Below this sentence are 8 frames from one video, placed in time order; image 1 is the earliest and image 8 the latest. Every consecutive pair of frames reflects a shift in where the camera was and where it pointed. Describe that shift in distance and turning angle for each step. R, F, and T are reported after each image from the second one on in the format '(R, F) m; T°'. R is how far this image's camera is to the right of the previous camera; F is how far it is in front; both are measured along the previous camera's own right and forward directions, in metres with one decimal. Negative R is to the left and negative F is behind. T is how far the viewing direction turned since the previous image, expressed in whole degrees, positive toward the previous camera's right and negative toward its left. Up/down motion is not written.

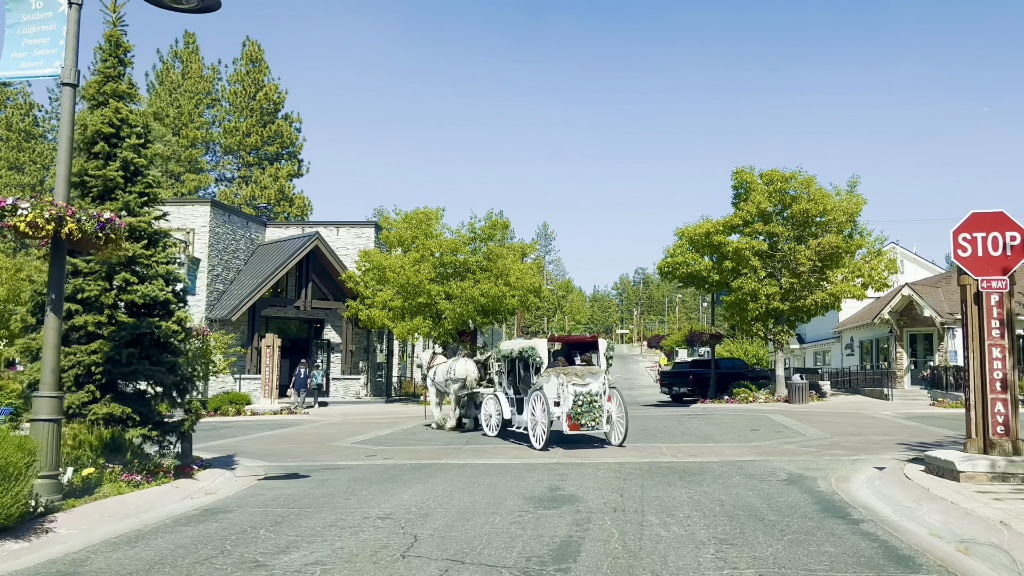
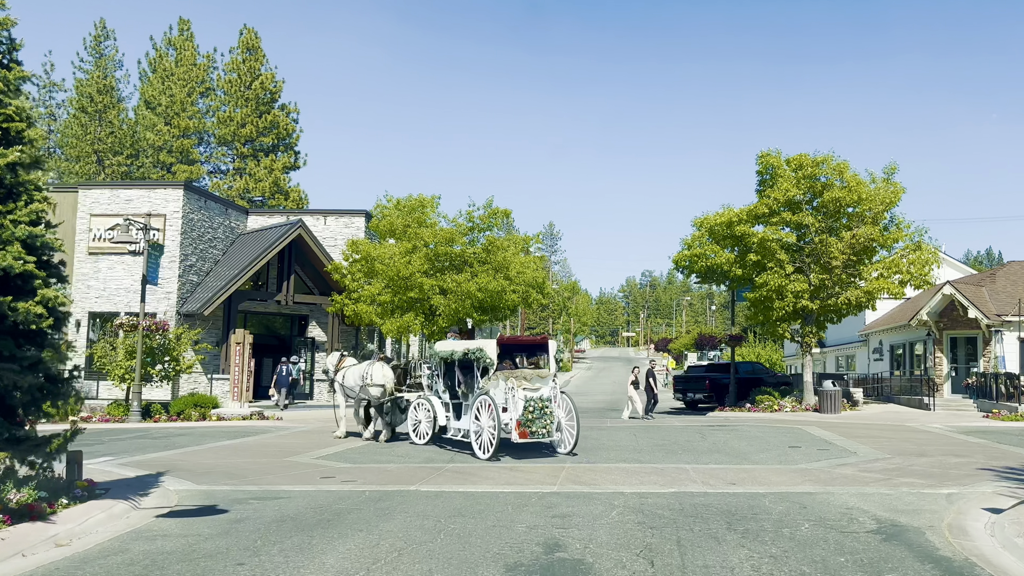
(+0.2, +3.0) m; 0°
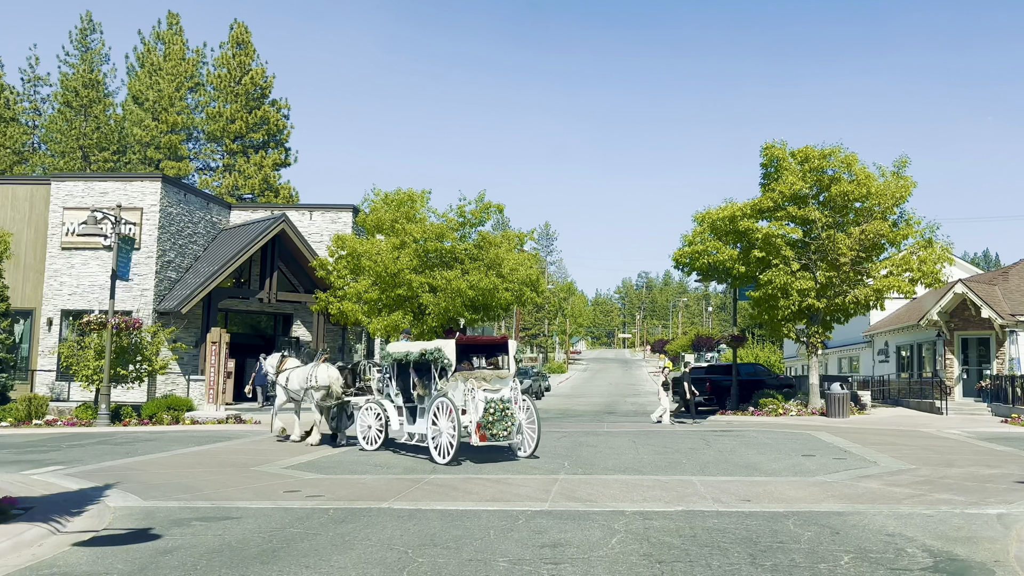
(+0.1, +1.3) m; 0°
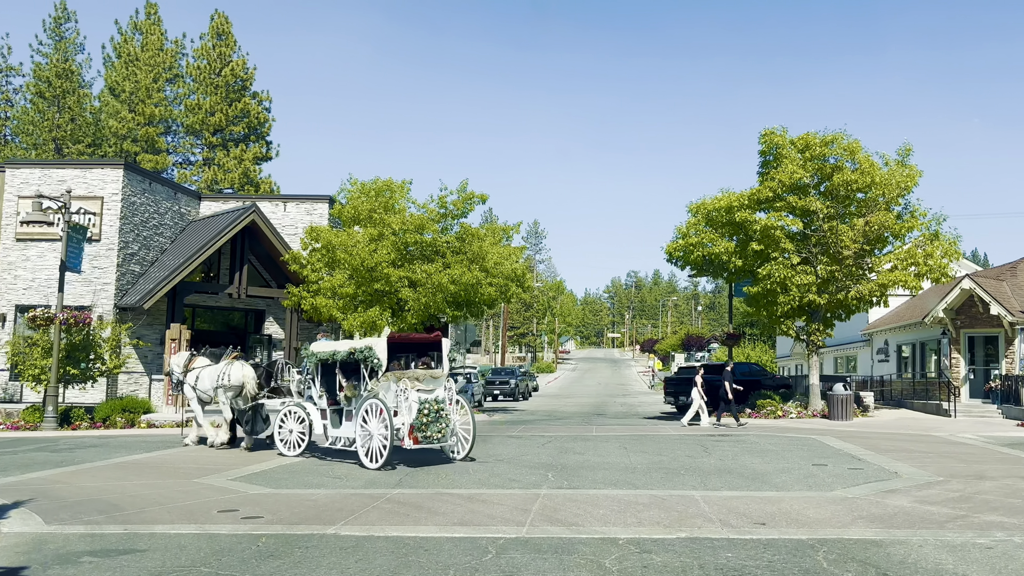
(+0.2, +1.6) m; +1°
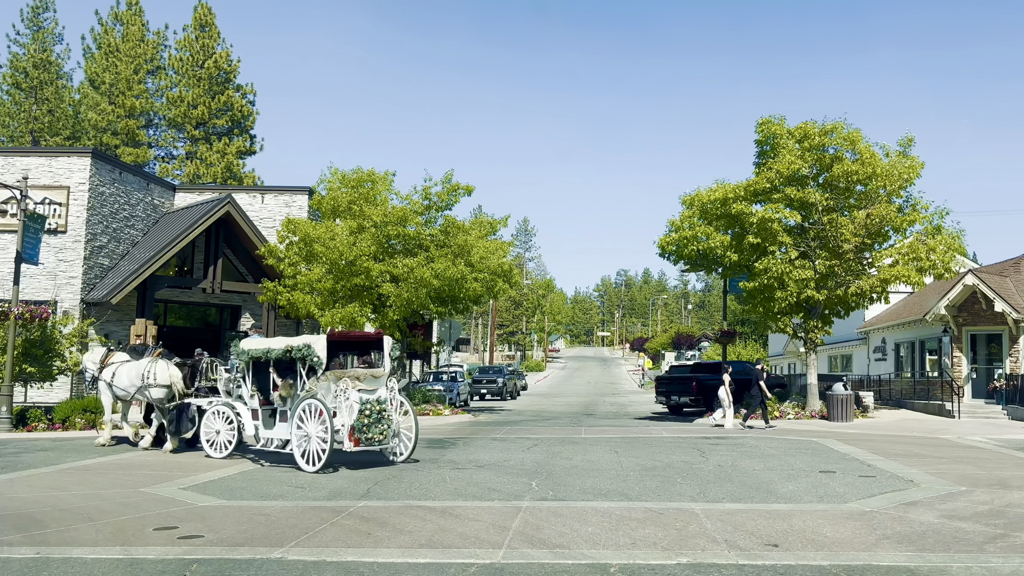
(+0.1, +1.2) m; +1°
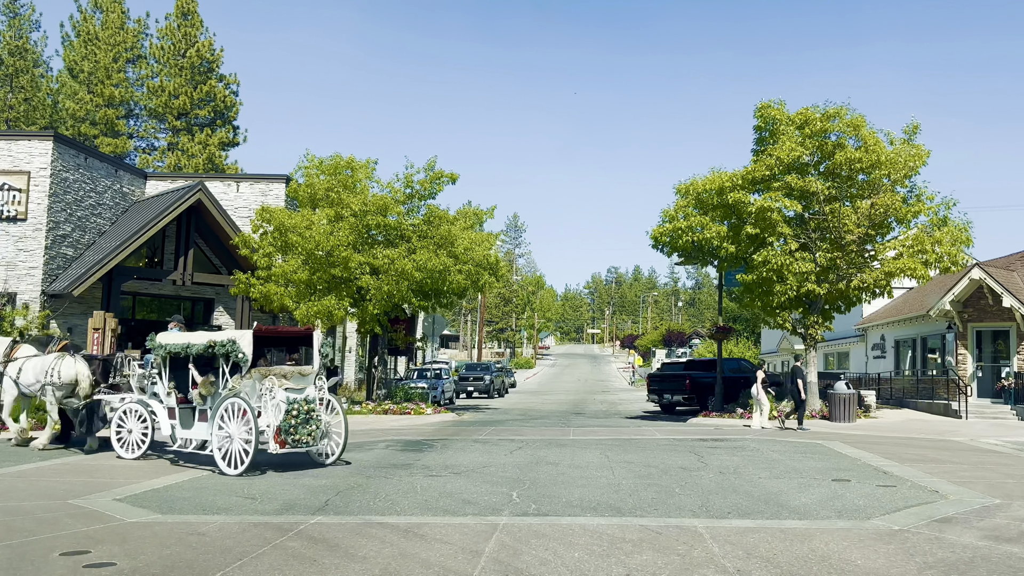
(+0.1, +1.3) m; +1°
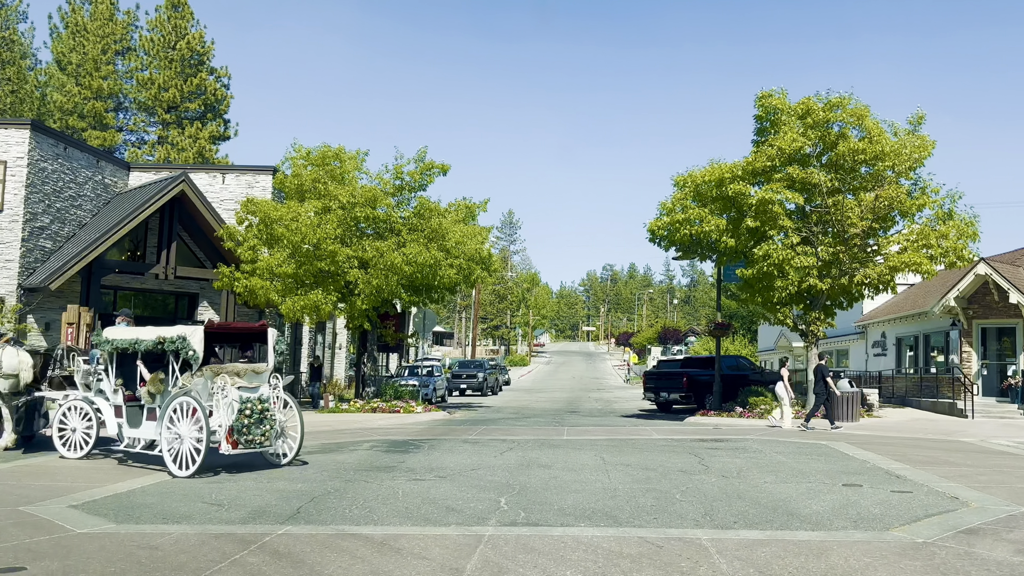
(+0.1, +0.8) m; 0°
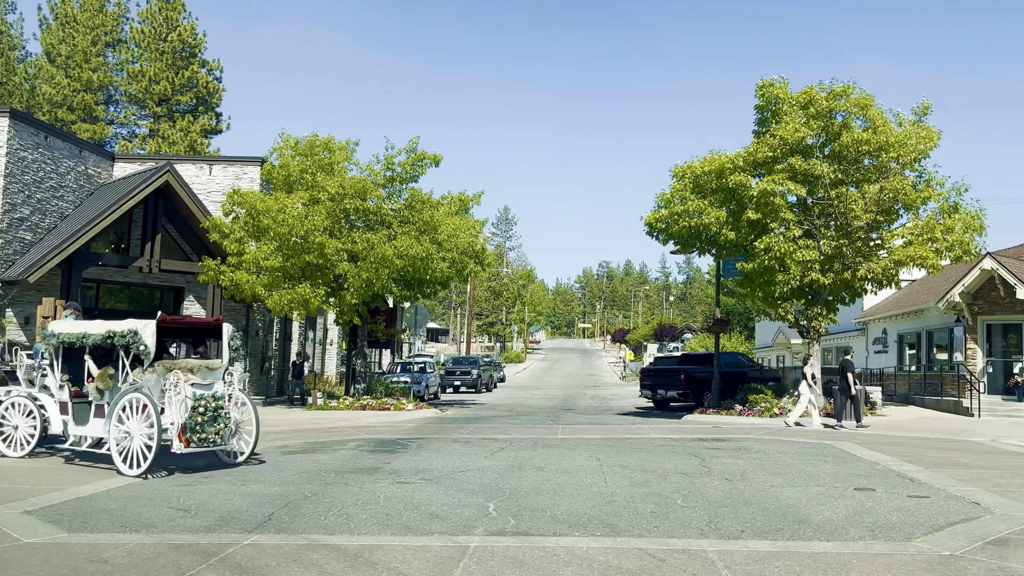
(+0.1, +0.7) m; 0°
